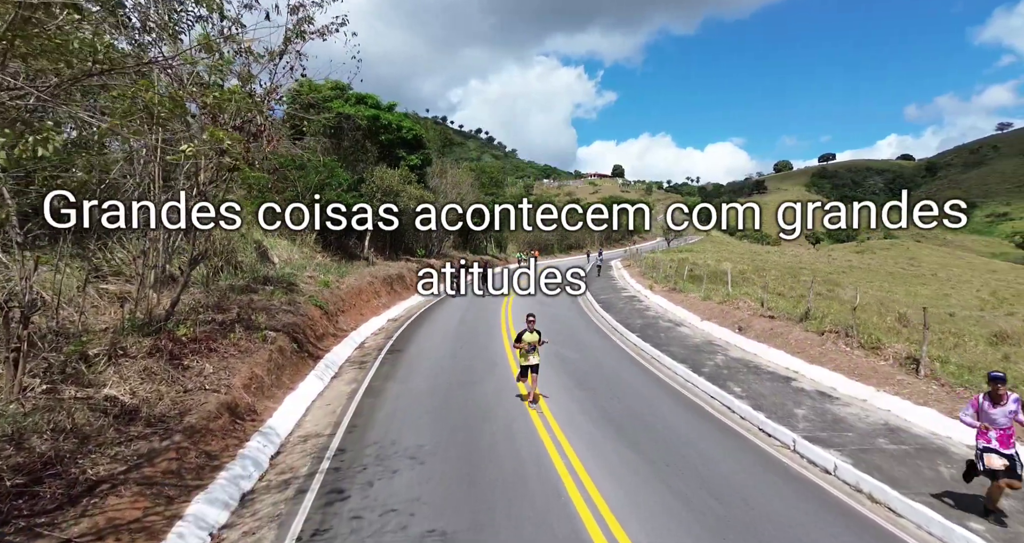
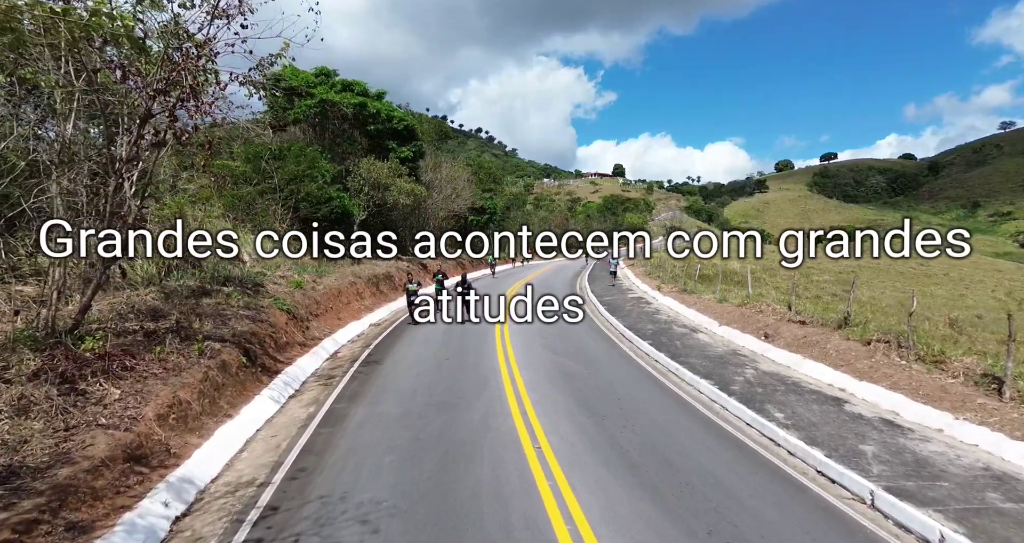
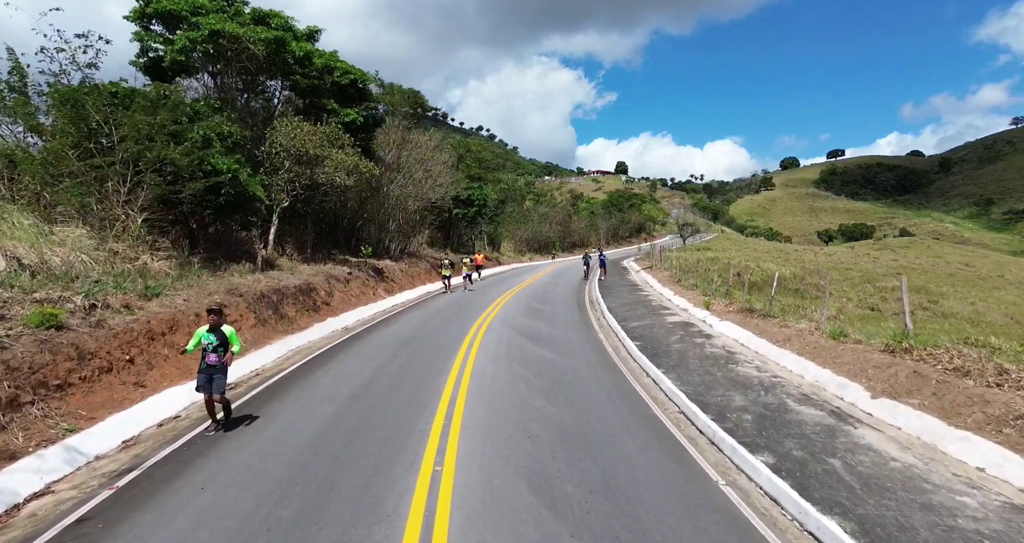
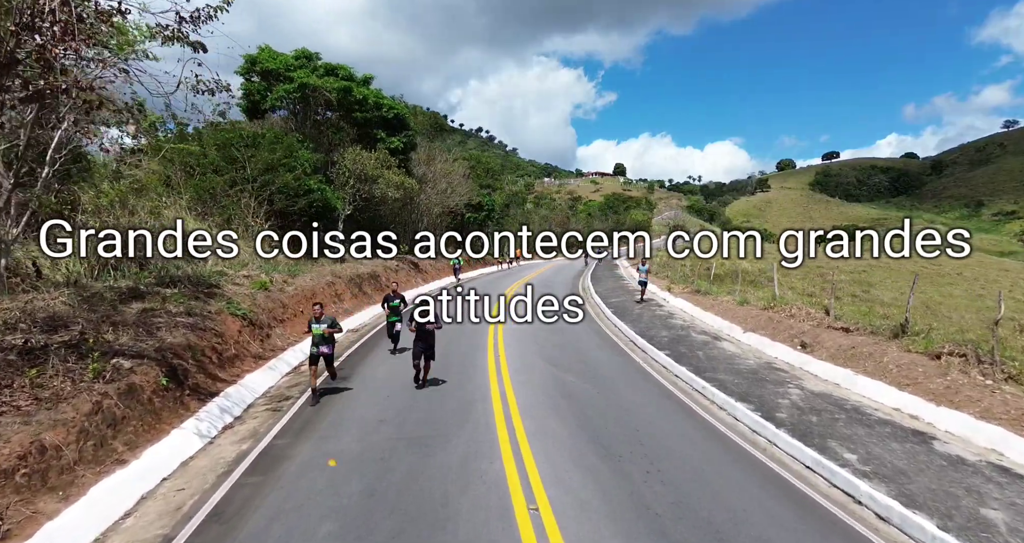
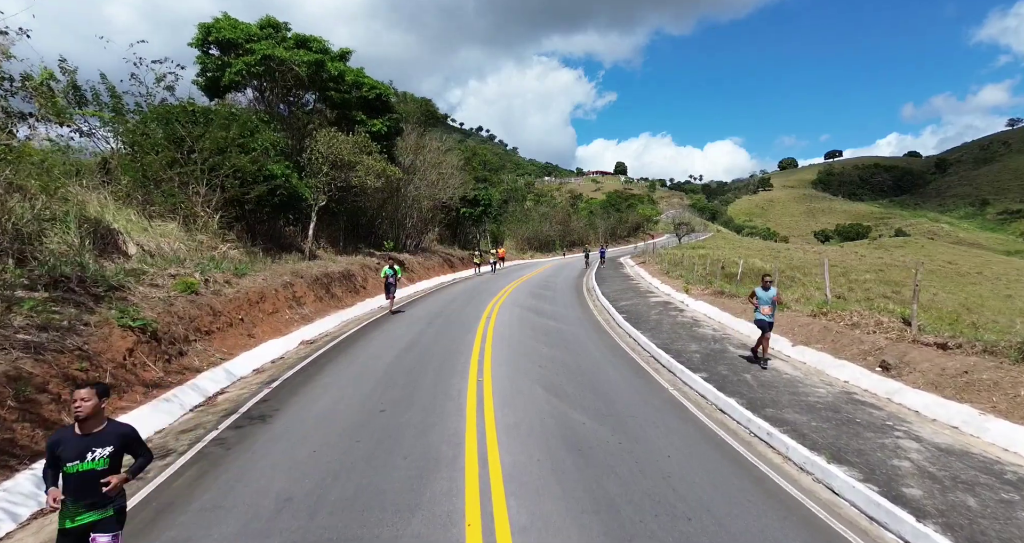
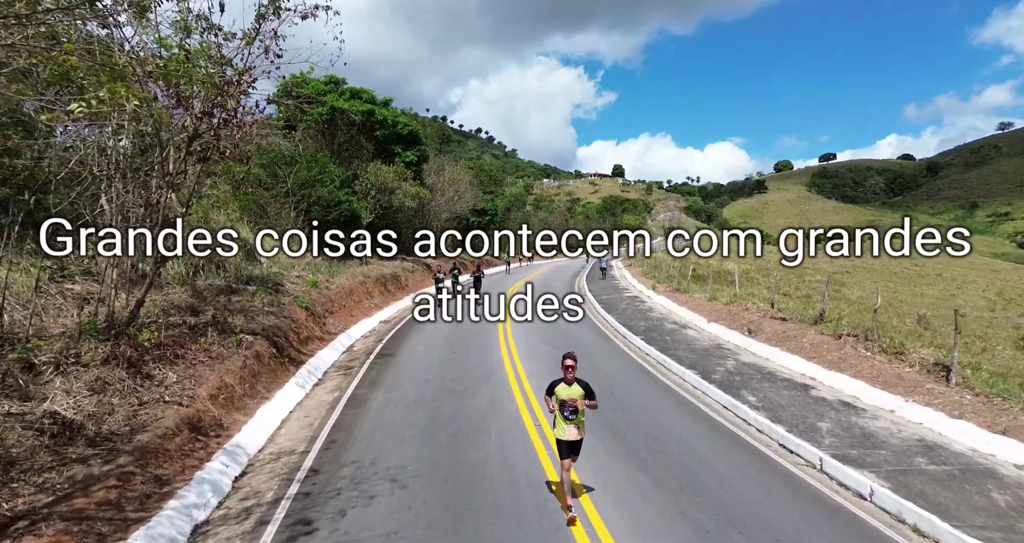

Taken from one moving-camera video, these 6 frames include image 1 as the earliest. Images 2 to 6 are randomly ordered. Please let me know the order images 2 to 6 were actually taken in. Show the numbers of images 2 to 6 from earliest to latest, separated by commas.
6, 2, 4, 5, 3
